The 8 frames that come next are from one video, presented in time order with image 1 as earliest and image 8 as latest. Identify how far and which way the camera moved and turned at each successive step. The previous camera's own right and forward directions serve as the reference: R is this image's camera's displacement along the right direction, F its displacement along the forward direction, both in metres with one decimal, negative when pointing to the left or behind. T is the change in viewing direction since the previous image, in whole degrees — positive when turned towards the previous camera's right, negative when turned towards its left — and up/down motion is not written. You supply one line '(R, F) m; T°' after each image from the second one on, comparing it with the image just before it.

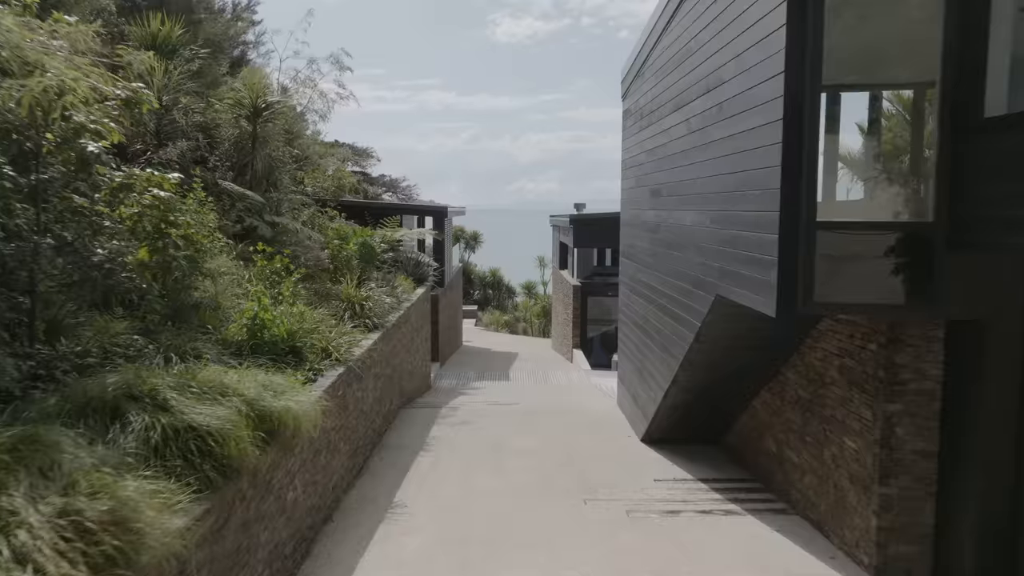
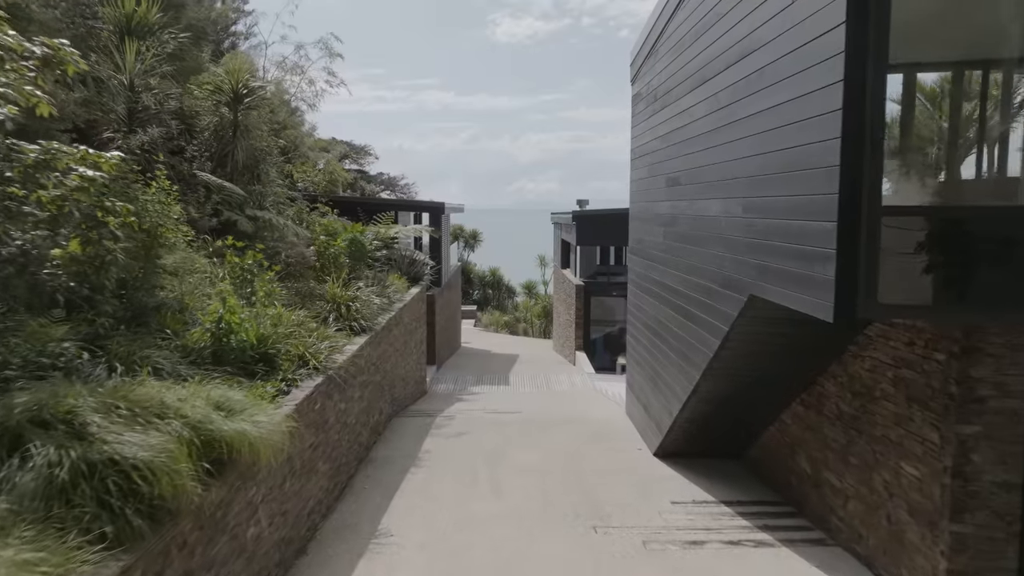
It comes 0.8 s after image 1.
(0.0, +0.6) m; 0°
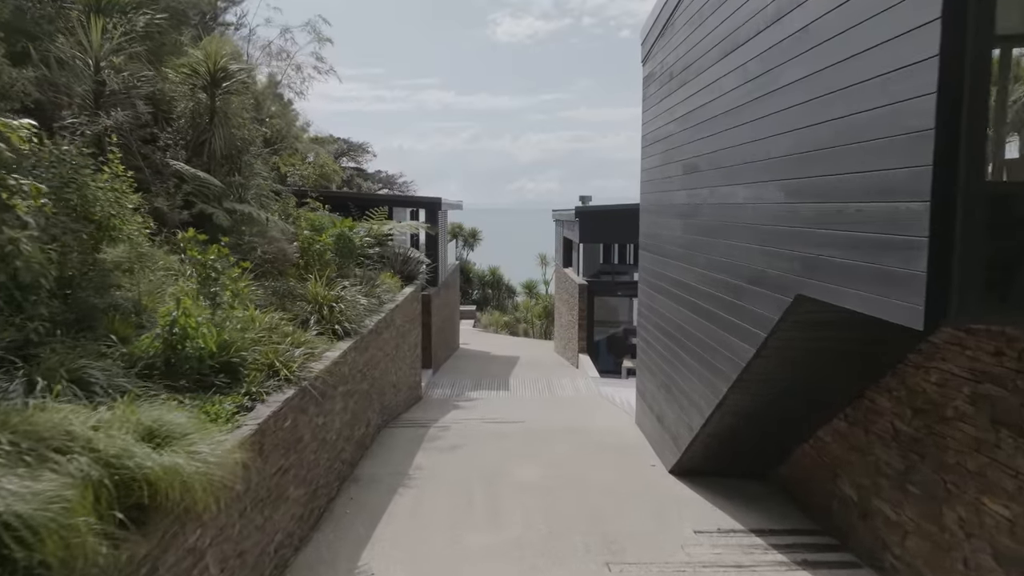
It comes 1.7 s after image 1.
(0.0, +0.6) m; 0°
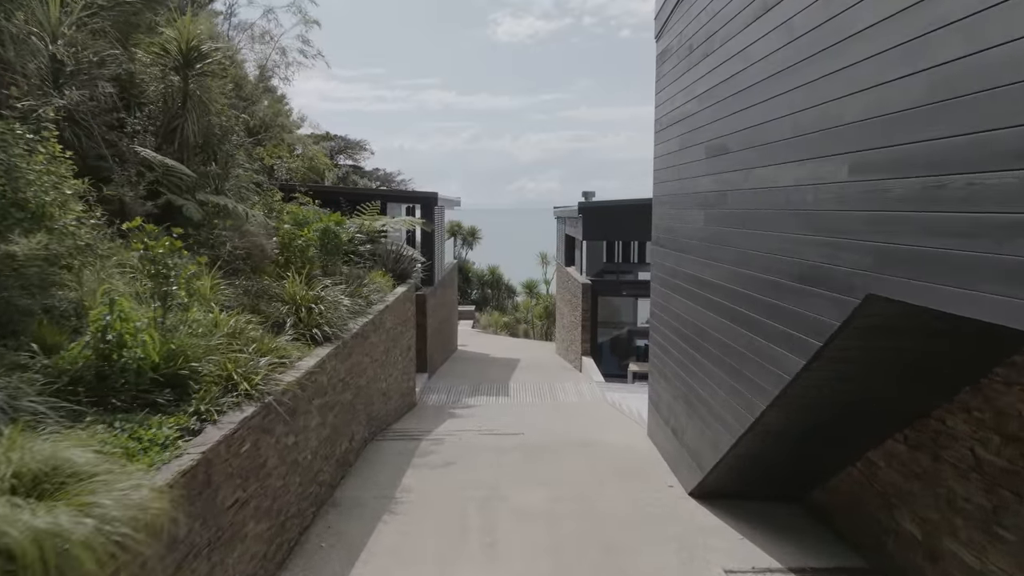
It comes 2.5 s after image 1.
(0.0, +0.7) m; 0°
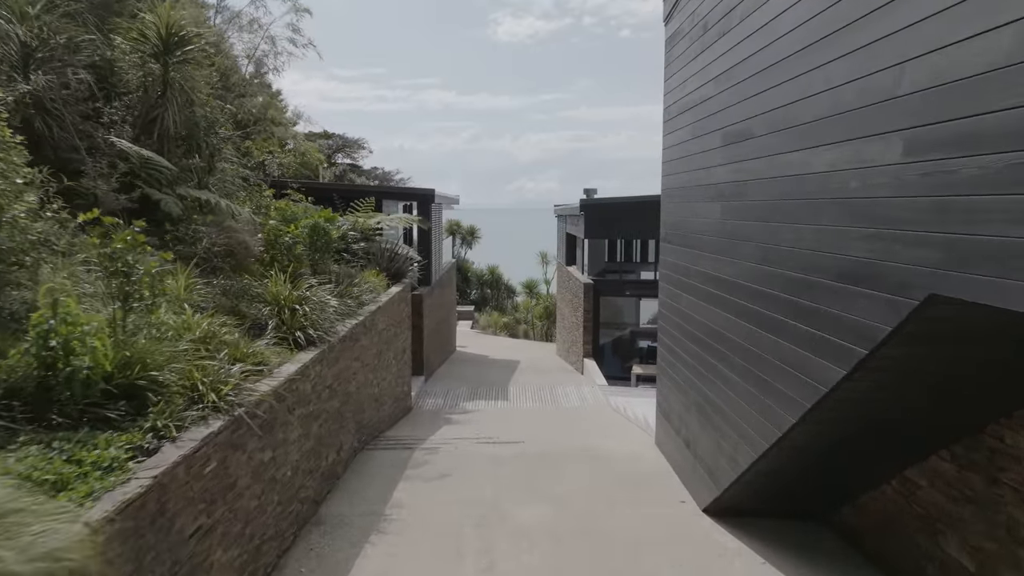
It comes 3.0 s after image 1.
(0.0, +0.4) m; 0°
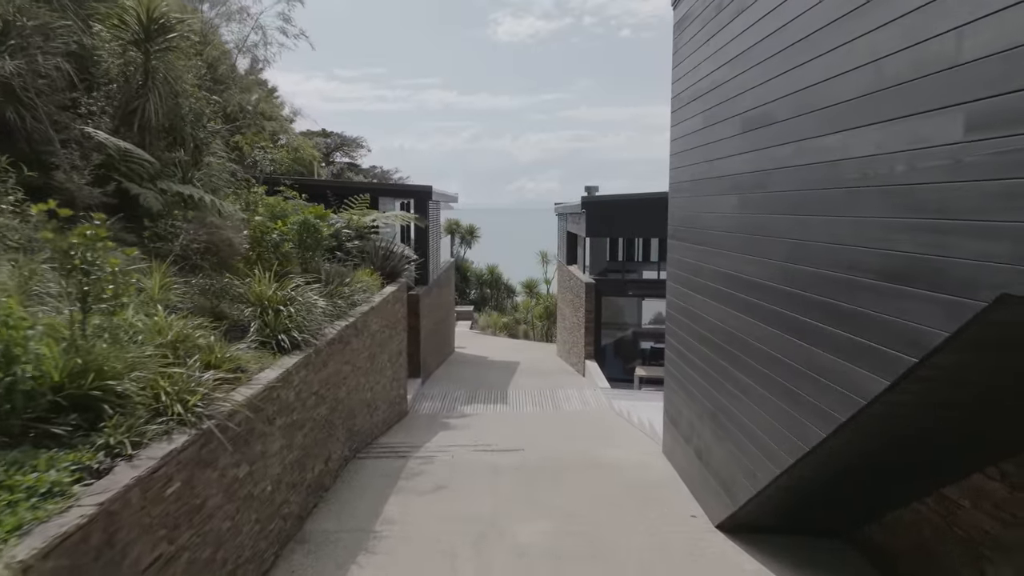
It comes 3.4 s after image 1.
(0.0, +0.3) m; 0°
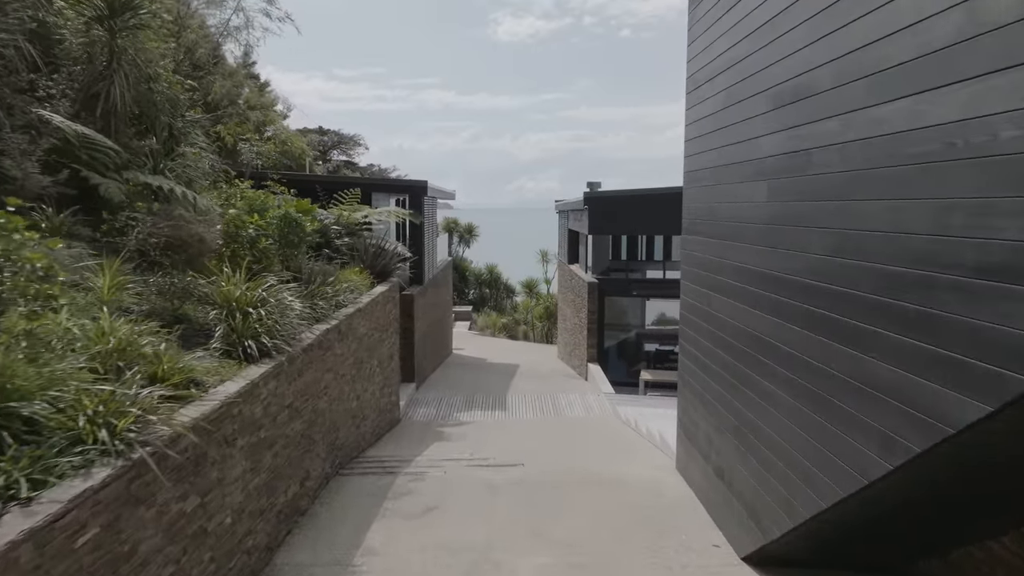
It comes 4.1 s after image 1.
(0.0, +0.5) m; 0°
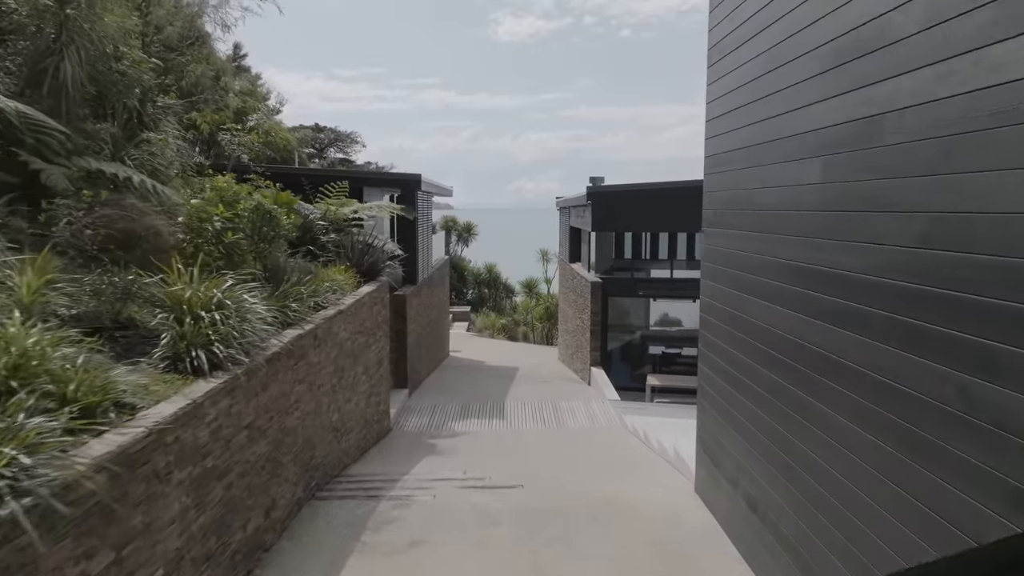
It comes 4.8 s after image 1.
(0.0, +0.6) m; 0°
